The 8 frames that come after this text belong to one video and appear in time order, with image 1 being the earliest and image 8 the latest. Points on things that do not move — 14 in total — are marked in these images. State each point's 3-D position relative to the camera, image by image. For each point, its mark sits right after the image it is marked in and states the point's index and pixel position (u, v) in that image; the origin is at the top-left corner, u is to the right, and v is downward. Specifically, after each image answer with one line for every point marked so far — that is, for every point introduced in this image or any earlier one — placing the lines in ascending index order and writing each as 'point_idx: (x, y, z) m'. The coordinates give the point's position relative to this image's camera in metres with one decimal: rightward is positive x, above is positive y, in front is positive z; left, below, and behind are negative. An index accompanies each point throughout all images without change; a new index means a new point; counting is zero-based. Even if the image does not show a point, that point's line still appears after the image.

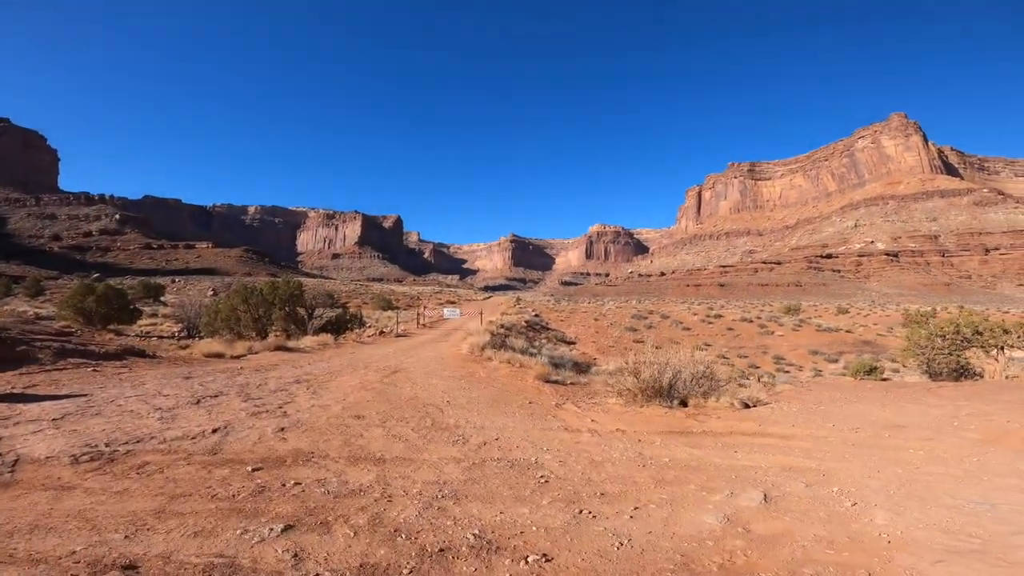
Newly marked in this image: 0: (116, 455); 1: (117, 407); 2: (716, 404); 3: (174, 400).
0: (-3.0, -1.3, +3.5) m
1: (-4.4, -1.3, +5.0) m
2: (+3.7, -2.0, +8.0) m
3: (-4.1, -1.4, +5.5) m
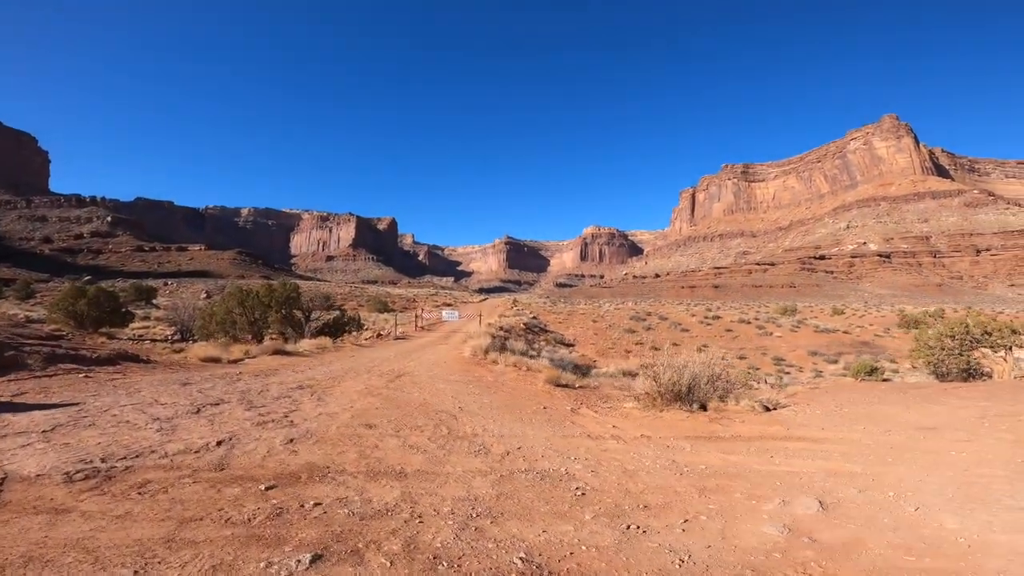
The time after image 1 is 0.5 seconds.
0: (-2.8, -1.3, +3.2) m
1: (-4.1, -1.3, +4.7) m
2: (+3.9, -2.0, +7.8) m
3: (-3.9, -1.4, +5.2) m
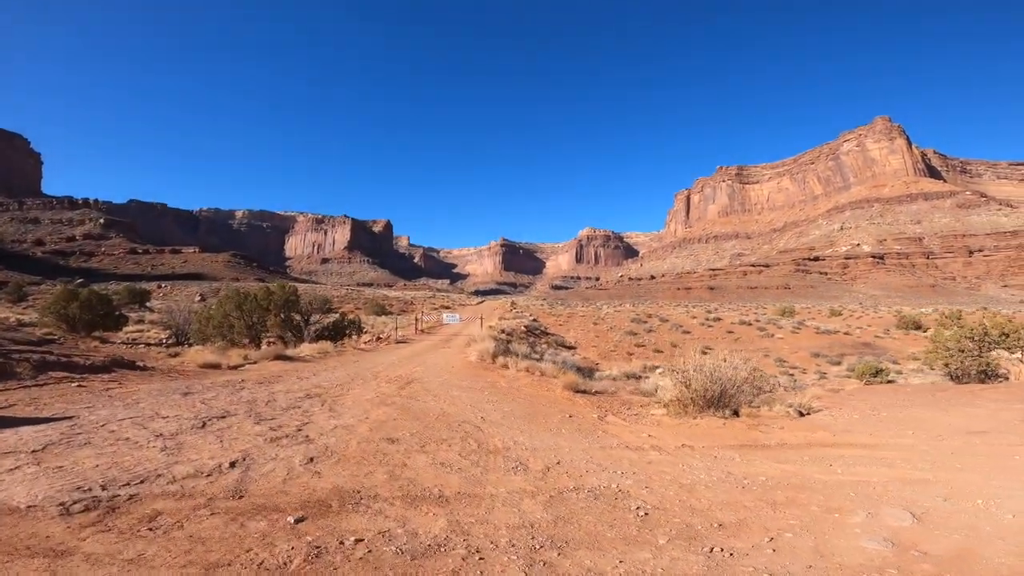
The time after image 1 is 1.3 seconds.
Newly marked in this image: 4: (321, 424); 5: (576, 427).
0: (-2.4, -1.3, +2.7) m
1: (-3.8, -1.4, +4.2) m
2: (+4.2, -2.0, +7.4) m
3: (-3.5, -1.4, +4.8) m
4: (-2.3, -1.7, +5.5) m
5: (+0.9, -1.9, +6.4) m
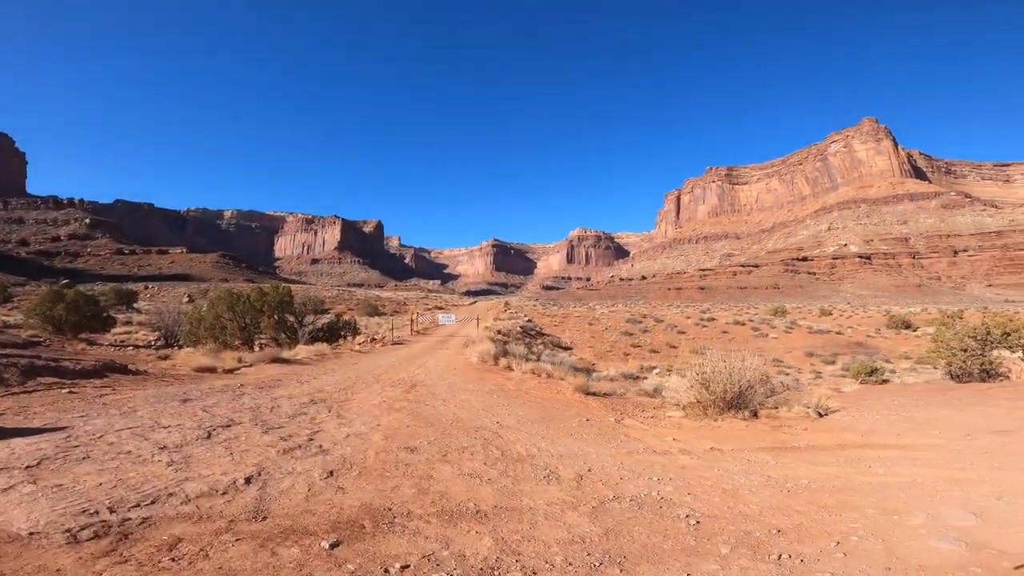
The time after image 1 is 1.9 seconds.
0: (-2.1, -1.3, +2.5) m
1: (-3.5, -1.4, +3.9) m
2: (+4.4, -2.0, +7.3) m
3: (-3.2, -1.4, +4.4) m
4: (-2.1, -1.7, +5.2) m
5: (+1.1, -1.9, +6.2) m
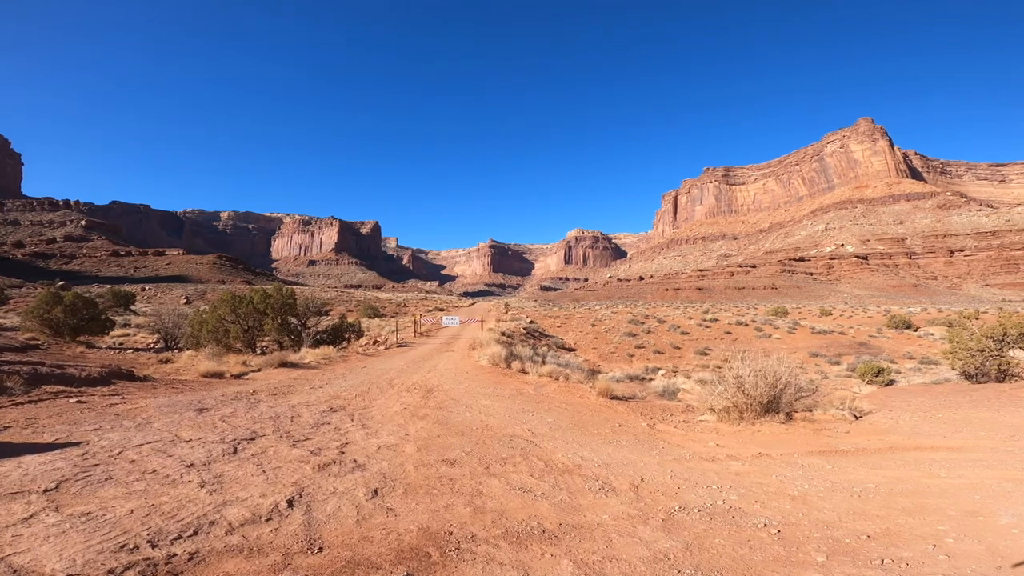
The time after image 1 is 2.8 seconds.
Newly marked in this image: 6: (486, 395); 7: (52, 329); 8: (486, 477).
0: (-1.6, -1.3, +2.2) m
1: (-3.0, -1.4, +3.6) m
2: (+4.9, -2.1, +7.0) m
3: (-2.8, -1.5, +4.2) m
4: (-1.6, -1.7, +5.0) m
5: (+1.6, -2.0, +6.0) m
6: (-0.5, -2.0, +8.7) m
7: (-16.5, -1.5, +16.3) m
8: (-0.2, -1.7, +4.1) m
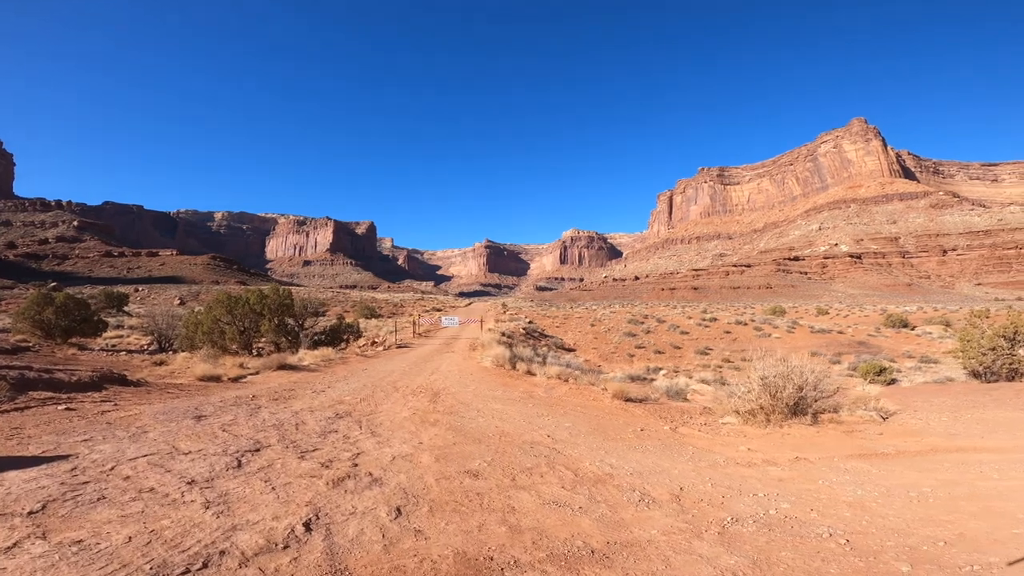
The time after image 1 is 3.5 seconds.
0: (-1.3, -1.3, +1.8) m
1: (-2.8, -1.4, +3.3) m
2: (+5.1, -2.0, +6.8) m
3: (-2.6, -1.5, +3.8) m
4: (-1.4, -1.7, +4.6) m
5: (+1.8, -1.9, +5.6) m
6: (-0.3, -2.0, +8.3) m
7: (-16.3, -1.5, +15.8) m
8: (0.0, -1.7, +3.8) m
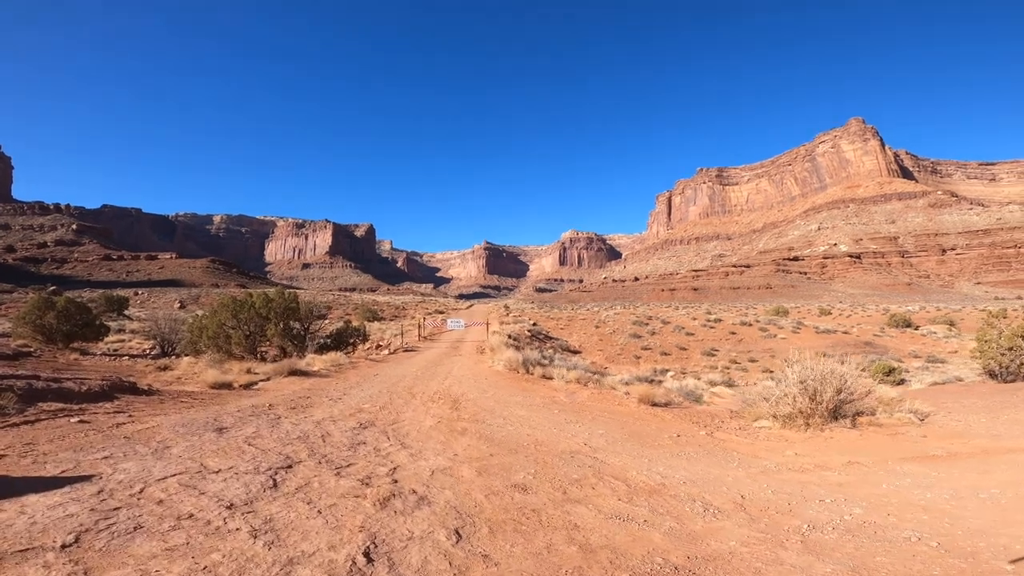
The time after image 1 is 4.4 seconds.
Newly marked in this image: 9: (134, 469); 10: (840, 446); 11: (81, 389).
0: (-0.9, -1.4, +1.6) m
1: (-2.3, -1.5, +3.0) m
2: (+5.5, -2.0, +6.6) m
3: (-2.1, -1.5, +3.6) m
4: (-1.0, -1.7, +4.4) m
5: (+2.2, -2.0, +5.4) m
6: (+0.1, -2.1, +8.1) m
7: (-16.0, -1.7, +15.5) m
8: (+0.5, -1.7, +3.5) m
9: (-3.3, -1.6, +4.0) m
10: (+3.9, -2.0, +5.4) m
11: (-6.9, -1.6, +7.3) m
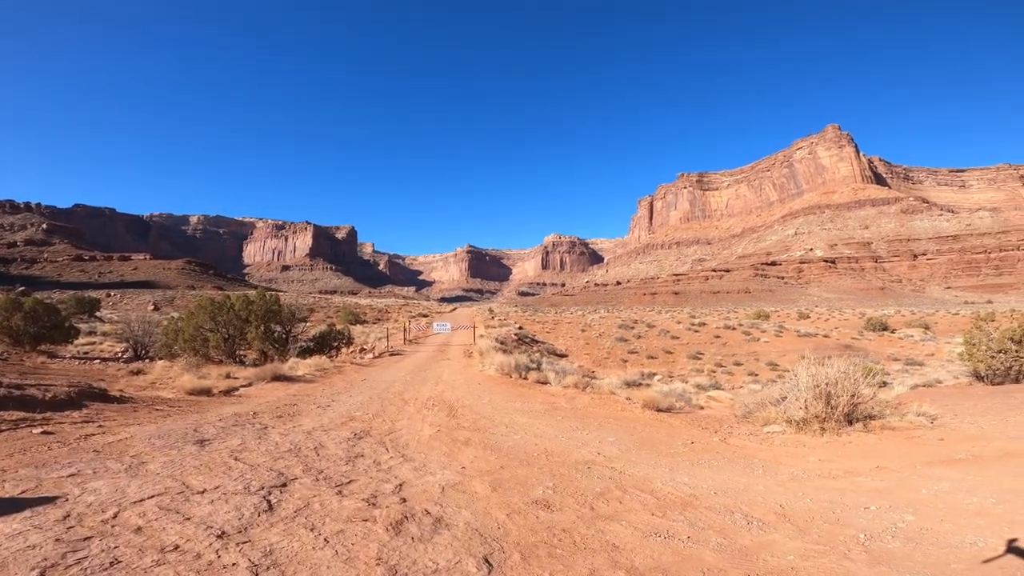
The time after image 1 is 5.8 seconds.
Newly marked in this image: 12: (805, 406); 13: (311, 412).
0: (-0.6, -1.3, +1.2) m
1: (-2.1, -1.4, +2.6) m
2: (+5.6, -2.1, +6.4) m
3: (-1.9, -1.5, +3.1) m
4: (-0.8, -1.7, +4.0) m
5: (+2.3, -2.0, +5.2) m
6: (+0.1, -2.1, +7.8) m
7: (-16.2, -1.7, +14.5) m
8: (+0.6, -1.7, +3.2) m
9: (-3.1, -1.5, +3.5) m
10: (+4.0, -2.0, +5.2) m
11: (-6.8, -1.6, +6.7) m
12: (+4.2, -1.8, +6.6) m
13: (-3.3, -2.0, +7.5) m
